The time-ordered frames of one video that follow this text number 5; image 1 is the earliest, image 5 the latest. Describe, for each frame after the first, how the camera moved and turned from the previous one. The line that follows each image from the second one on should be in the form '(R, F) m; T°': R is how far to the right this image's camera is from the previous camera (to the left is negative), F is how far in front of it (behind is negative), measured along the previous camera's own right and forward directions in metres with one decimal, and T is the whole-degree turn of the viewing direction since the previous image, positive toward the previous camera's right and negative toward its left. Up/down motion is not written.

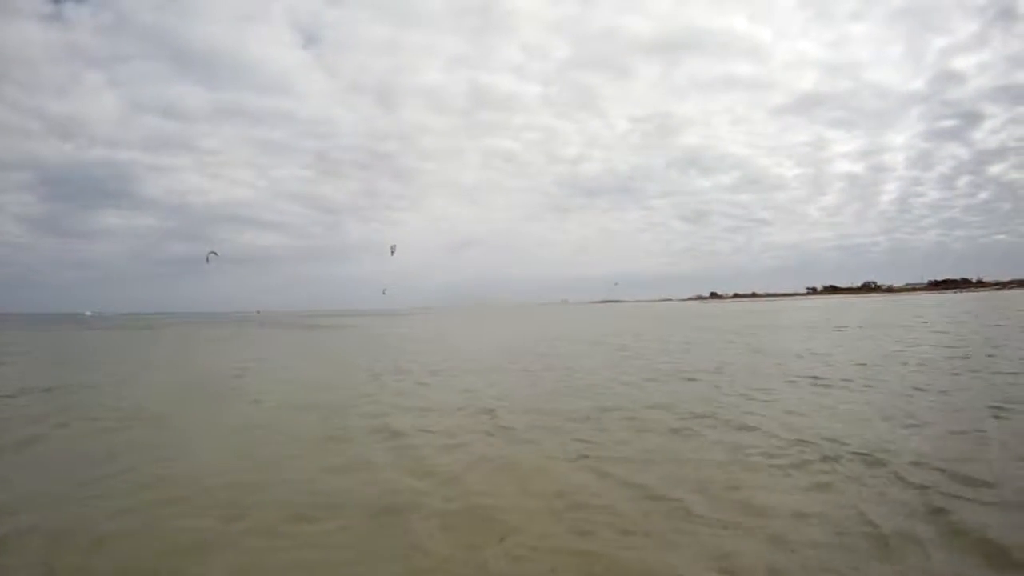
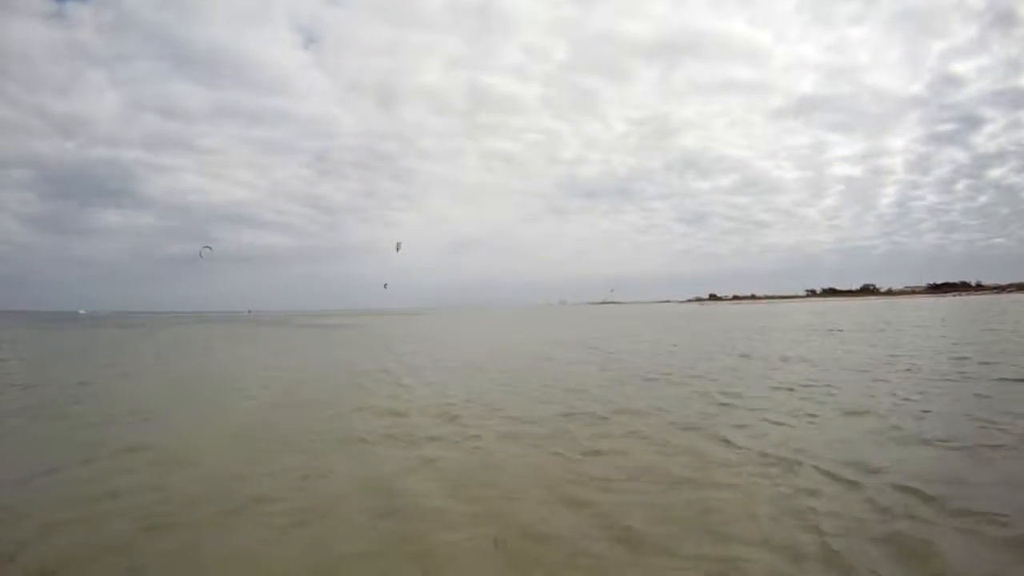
(-0.6, -0.1) m; 0°
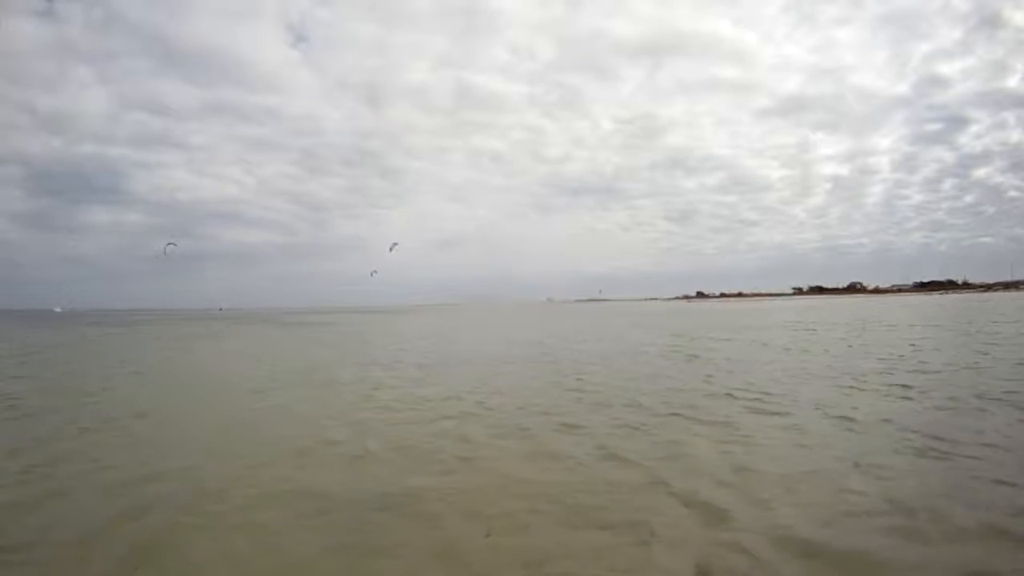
(+0.3, +0.4) m; +1°
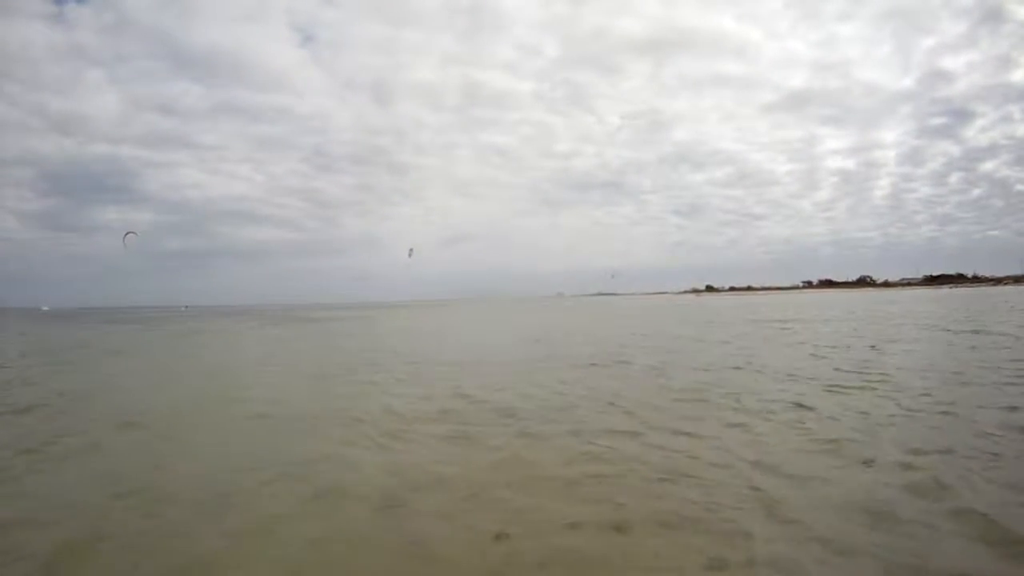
(+0.5, -0.9) m; -1°
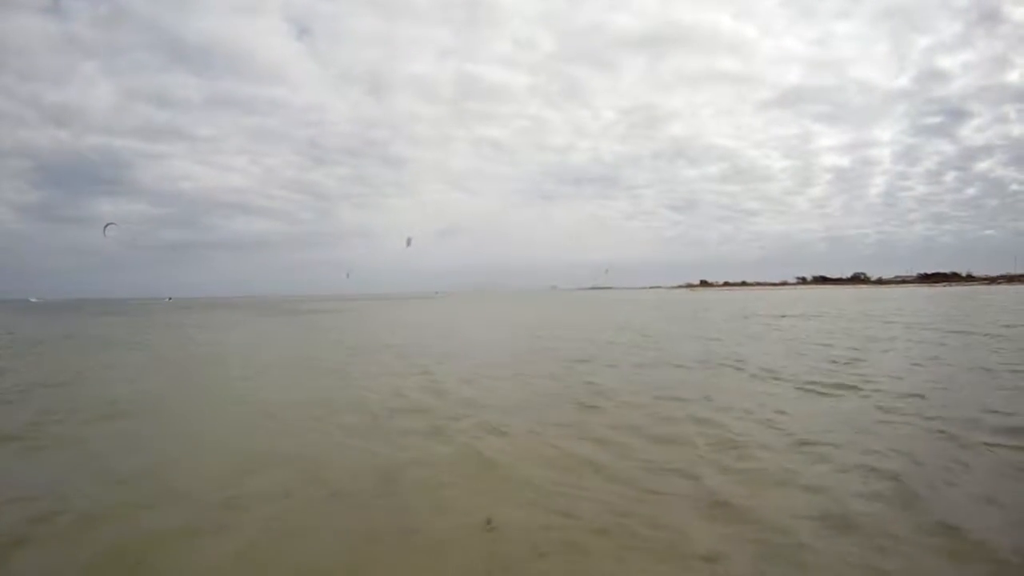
(-1.6, -1.0) m; +1°
